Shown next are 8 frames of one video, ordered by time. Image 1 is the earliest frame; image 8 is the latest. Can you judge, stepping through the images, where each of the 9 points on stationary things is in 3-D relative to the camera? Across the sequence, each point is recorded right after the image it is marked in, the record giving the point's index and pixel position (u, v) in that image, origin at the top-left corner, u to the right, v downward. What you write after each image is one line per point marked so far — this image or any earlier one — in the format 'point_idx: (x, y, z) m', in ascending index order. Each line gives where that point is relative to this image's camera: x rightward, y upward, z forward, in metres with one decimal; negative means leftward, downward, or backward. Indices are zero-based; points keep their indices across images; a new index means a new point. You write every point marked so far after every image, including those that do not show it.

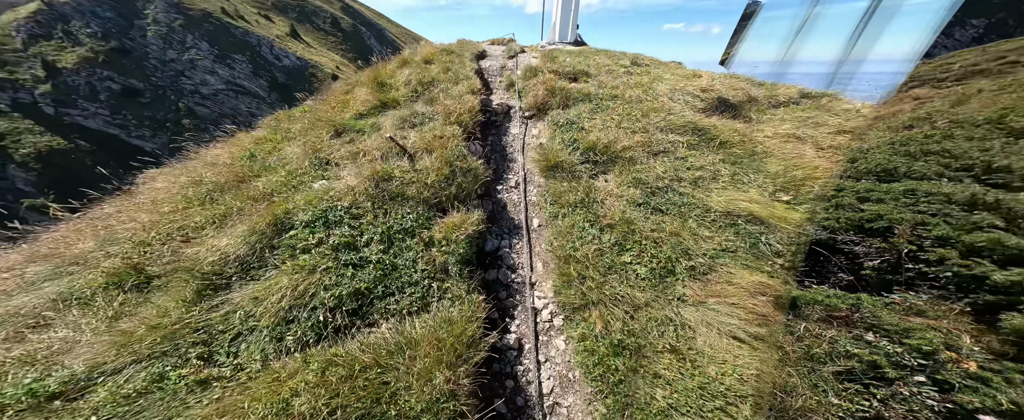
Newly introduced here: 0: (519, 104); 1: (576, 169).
0: (+0.1, +1.9, +5.3) m
1: (+0.8, +0.5, +3.9) m
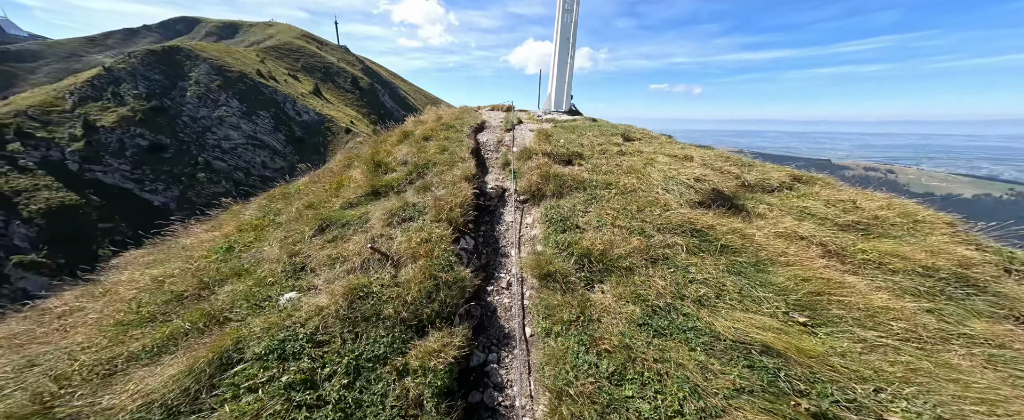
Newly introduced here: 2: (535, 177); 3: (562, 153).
0: (0.0, +0.4, +5.2) m
1: (+0.7, -0.8, +3.6) m
2: (+0.4, +0.5, +5.0) m
3: (+0.9, +1.0, +5.7) m
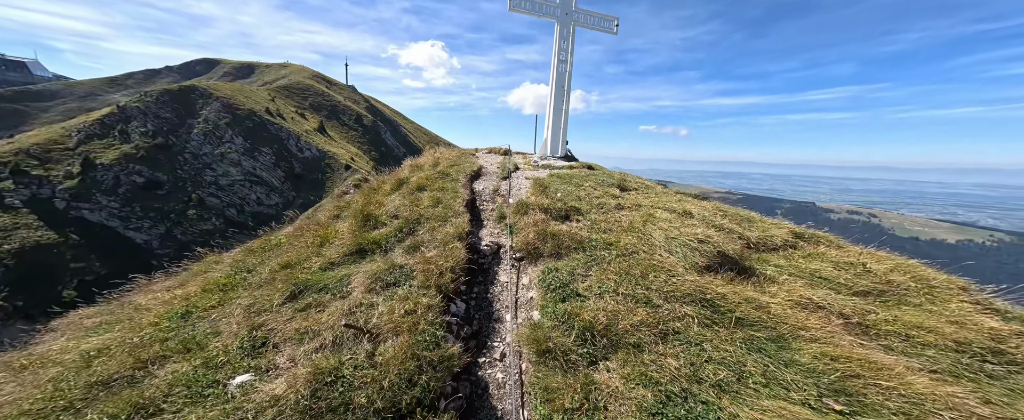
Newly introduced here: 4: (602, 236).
0: (-0.1, -0.5, +4.9) m
1: (+0.6, -1.4, +3.2) m
2: (+0.3, -0.4, +4.8) m
3: (+0.8, 0.0, +5.6) m
4: (+1.4, -0.4, +4.7) m
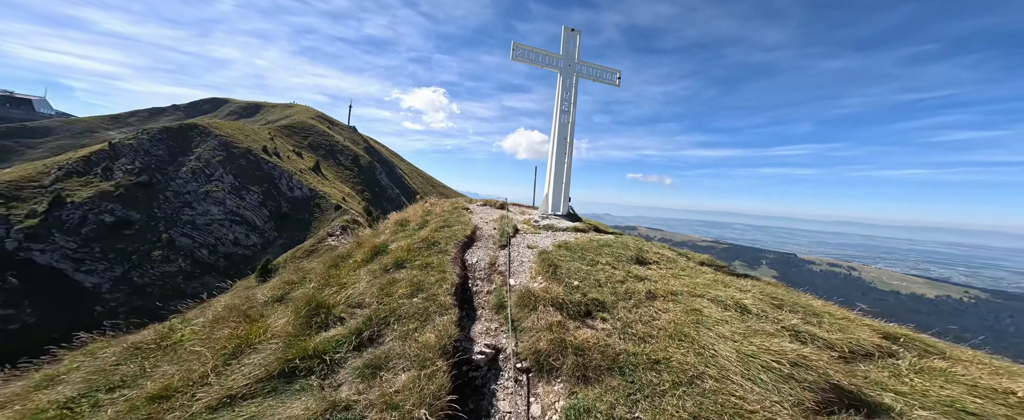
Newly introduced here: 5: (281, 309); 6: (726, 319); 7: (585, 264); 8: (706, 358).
0: (0.0, -1.6, +3.6) m
1: (+0.7, -2.2, +1.7) m
2: (+0.3, -1.4, +3.5) m
3: (+0.9, -1.1, +4.3) m
4: (+1.4, -1.4, +3.5) m
5: (-2.8, -1.2, +3.9) m
6: (+2.6, -1.3, +4.0) m
7: (+1.3, -0.9, +5.5) m
8: (+2.0, -1.4, +3.3) m
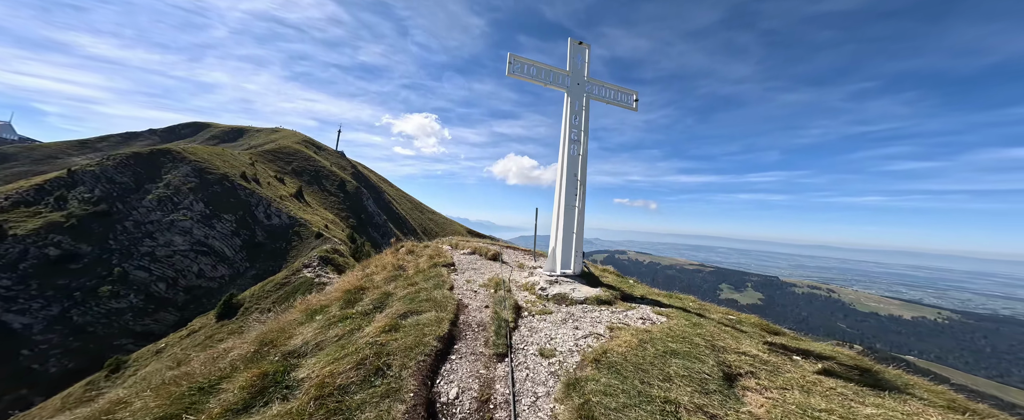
0: (+0.1, -2.3, +1.3) m
1: (+0.9, -2.8, -0.5) m
2: (+0.5, -2.1, +1.2) m
3: (+1.0, -1.9, +2.1) m
4: (+1.5, -2.1, +1.2) m
5: (-2.7, -2.0, +1.6) m
6: (+2.7, -2.0, +1.9) m
7: (+1.4, -1.7, +3.3) m
8: (+2.1, -2.1, +1.1) m
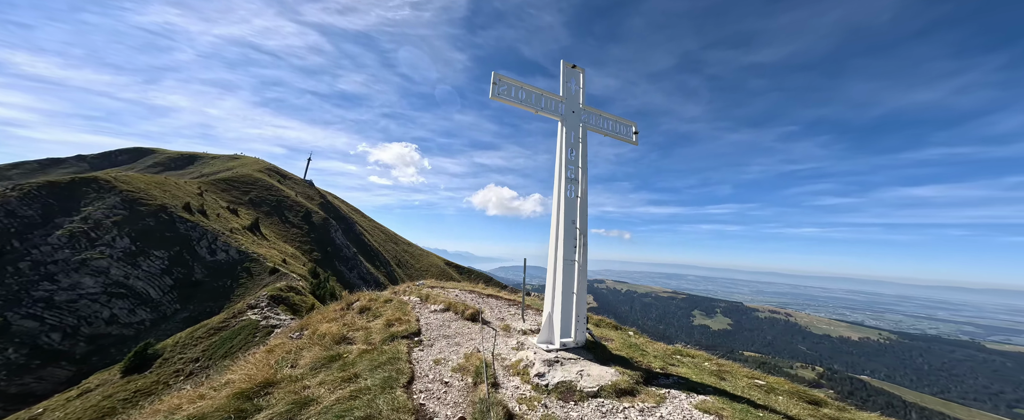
0: (+0.3, -3.0, -1.8) m
1: (+1.1, -3.3, -3.6) m
2: (+0.6, -2.8, -1.8) m
3: (+1.1, -2.7, -0.9) m
4: (+1.7, -2.8, -1.8) m
5: (-2.6, -2.7, -1.7) m
6: (+2.9, -2.8, -1.1) m
7: (+1.4, -2.6, +0.4) m
8: (+2.3, -2.8, -1.9) m
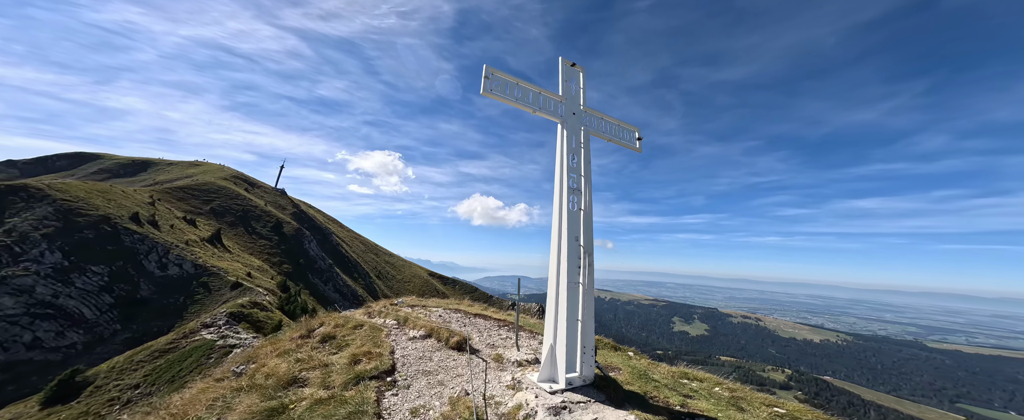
0: (+0.9, -2.9, -4.4) m
1: (+1.9, -3.2, -6.3) m
2: (+1.3, -2.7, -4.4) m
3: (+1.7, -2.6, -3.5) m
4: (+2.3, -2.7, -4.3) m
5: (-1.9, -2.6, -4.4) m
6: (+3.5, -2.7, -3.6) m
7: (+1.9, -2.6, -2.2) m
8: (+2.9, -2.7, -4.5) m
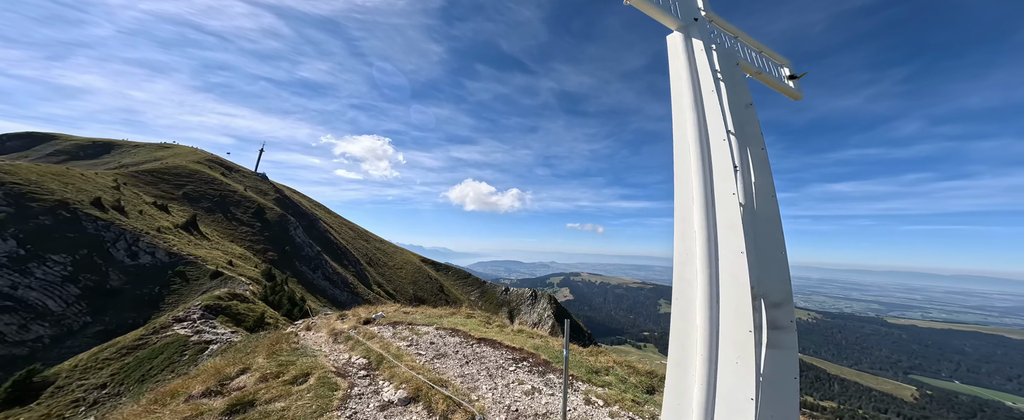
0: (+0.8, -2.8, -5.8) m
1: (+1.8, -3.2, -7.6) m
2: (+1.1, -2.6, -5.8) m
3: (+1.5, -2.5, -4.9) m
4: (+2.2, -2.6, -5.7) m
5: (-2.1, -2.5, -5.9) m
6: (+3.3, -2.6, -4.9) m
7: (+1.7, -2.4, -3.6) m
8: (+2.8, -2.6, -5.8) m
